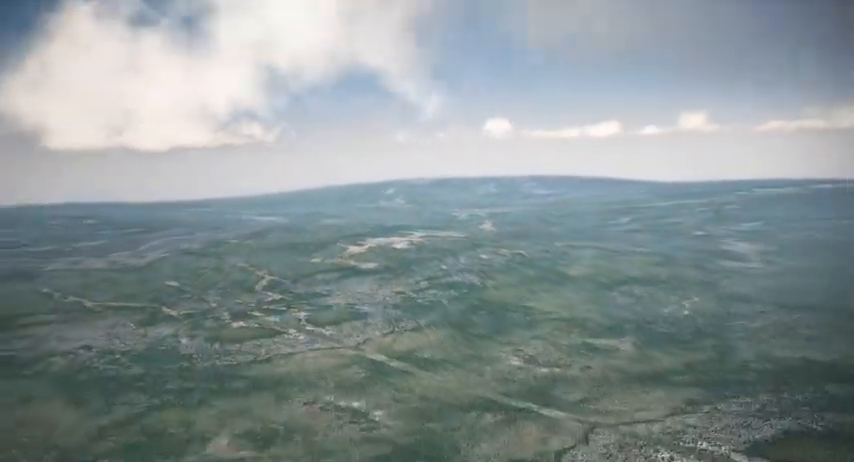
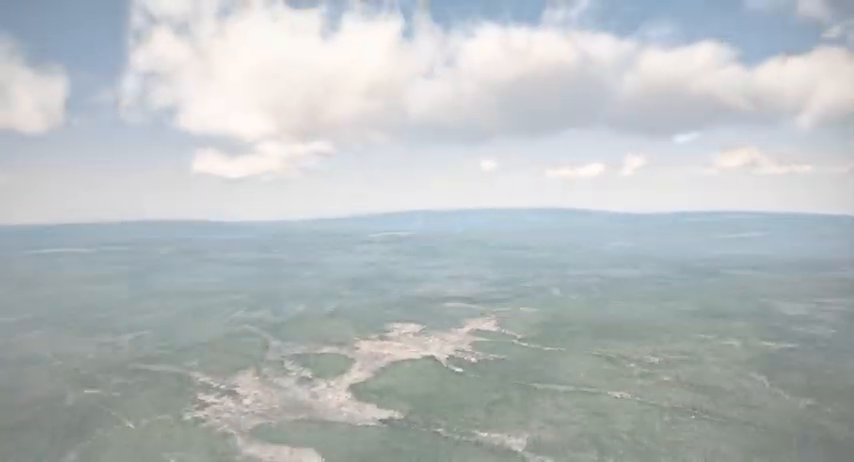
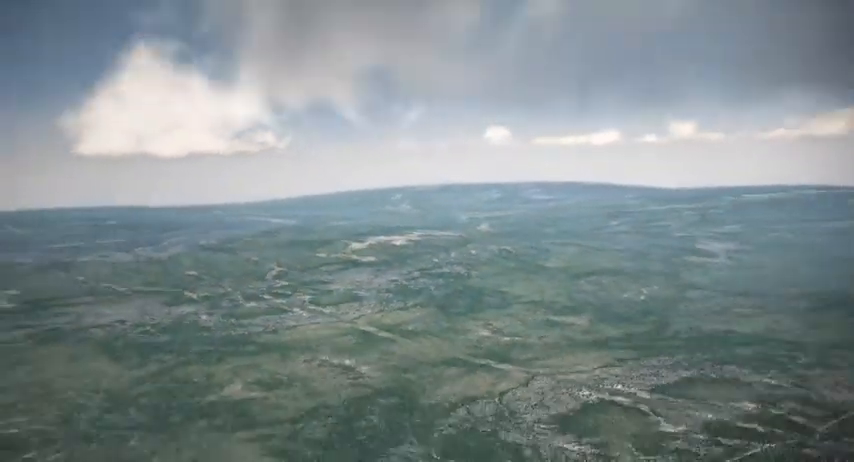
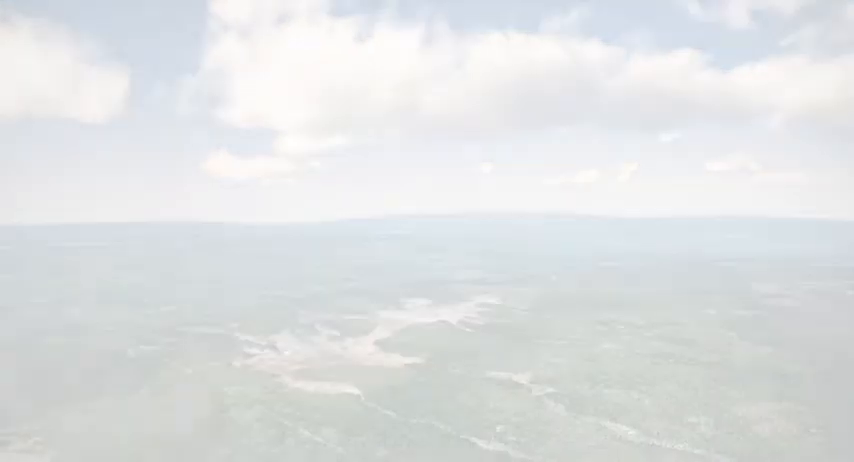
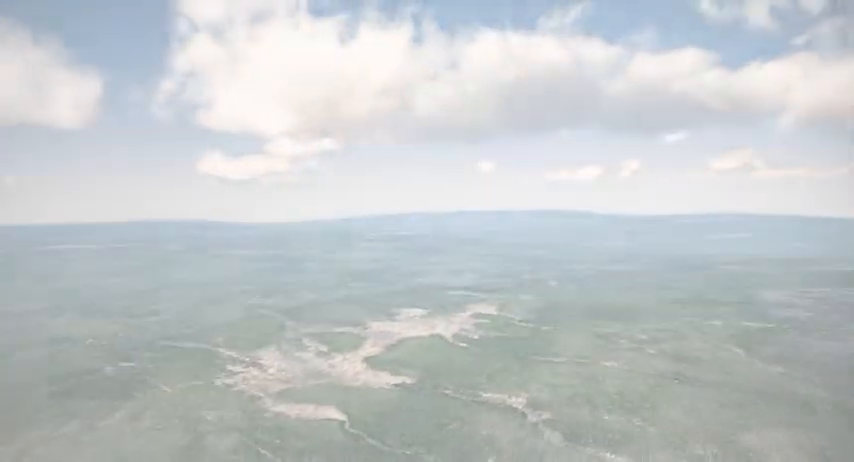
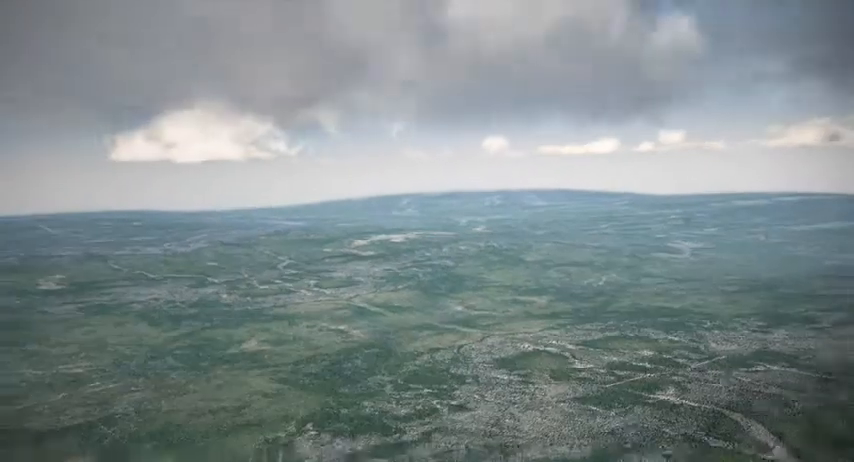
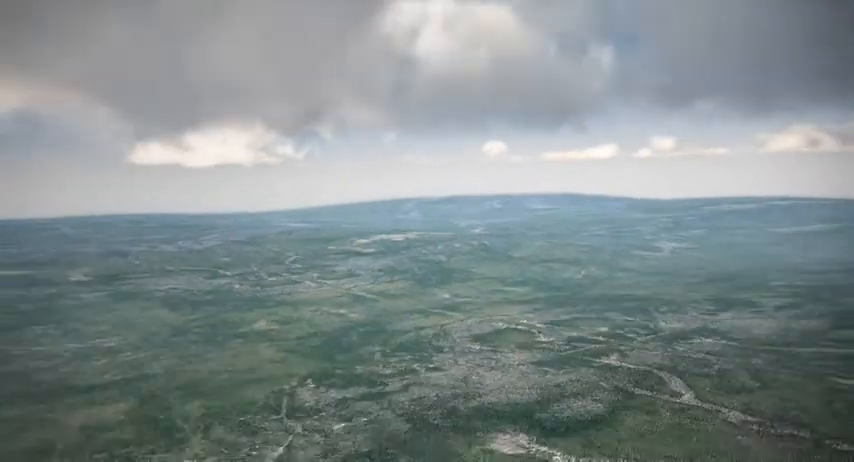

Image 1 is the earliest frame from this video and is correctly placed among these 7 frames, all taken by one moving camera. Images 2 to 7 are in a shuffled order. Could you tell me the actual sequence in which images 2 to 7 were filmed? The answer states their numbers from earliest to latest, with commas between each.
3, 6, 7, 2, 5, 4
